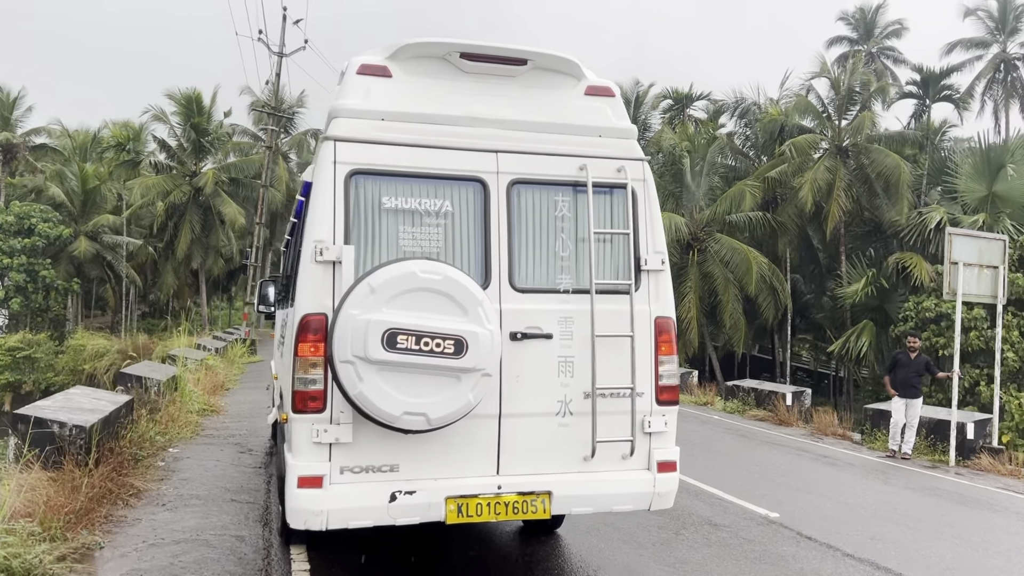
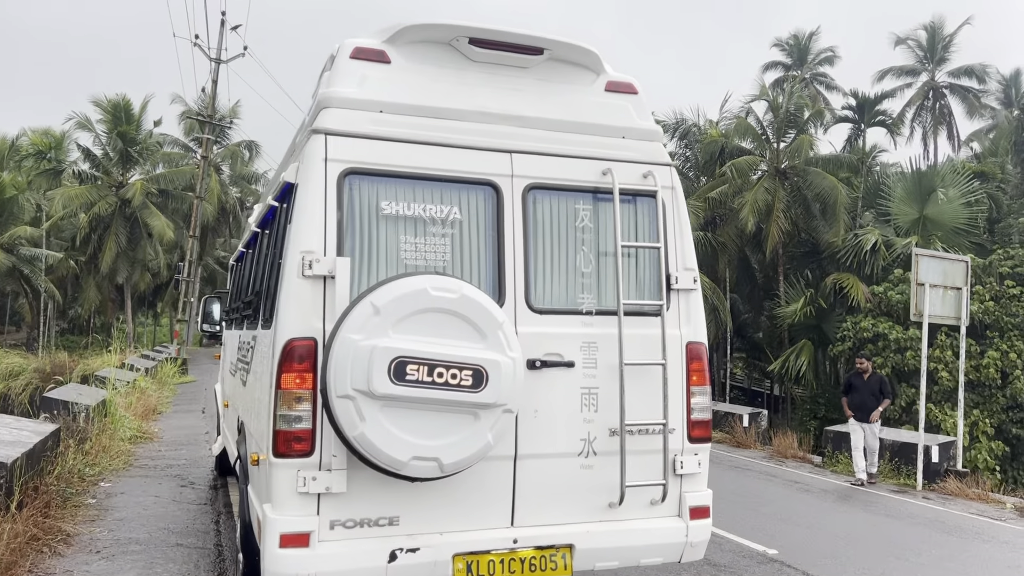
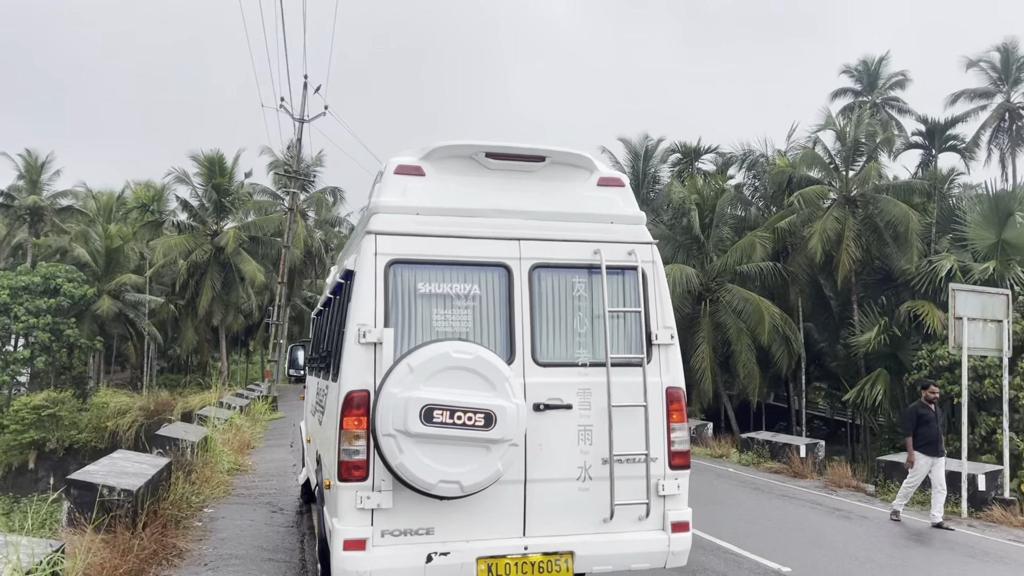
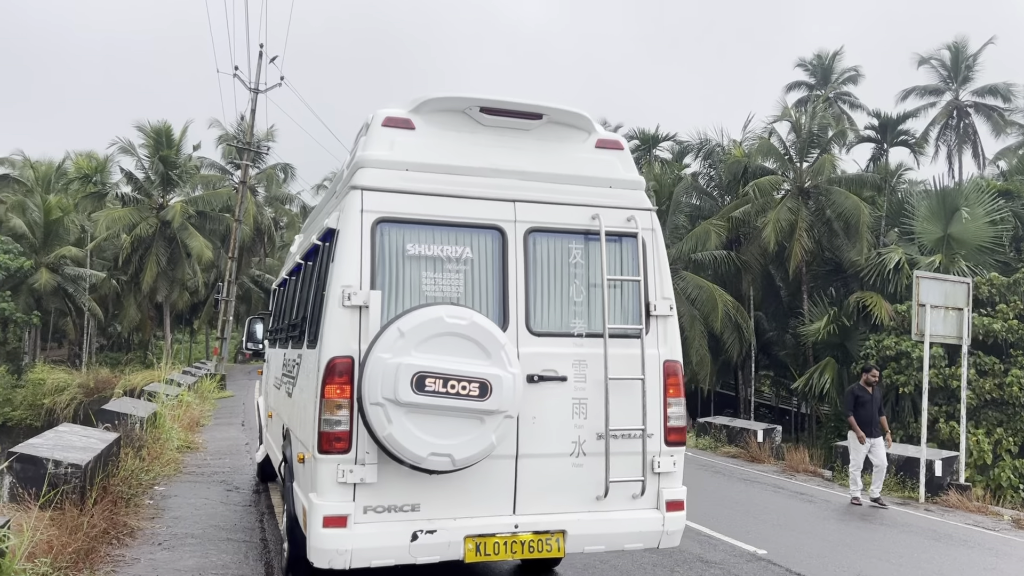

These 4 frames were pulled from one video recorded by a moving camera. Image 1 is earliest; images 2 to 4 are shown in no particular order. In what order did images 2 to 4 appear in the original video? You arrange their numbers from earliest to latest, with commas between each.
2, 4, 3
